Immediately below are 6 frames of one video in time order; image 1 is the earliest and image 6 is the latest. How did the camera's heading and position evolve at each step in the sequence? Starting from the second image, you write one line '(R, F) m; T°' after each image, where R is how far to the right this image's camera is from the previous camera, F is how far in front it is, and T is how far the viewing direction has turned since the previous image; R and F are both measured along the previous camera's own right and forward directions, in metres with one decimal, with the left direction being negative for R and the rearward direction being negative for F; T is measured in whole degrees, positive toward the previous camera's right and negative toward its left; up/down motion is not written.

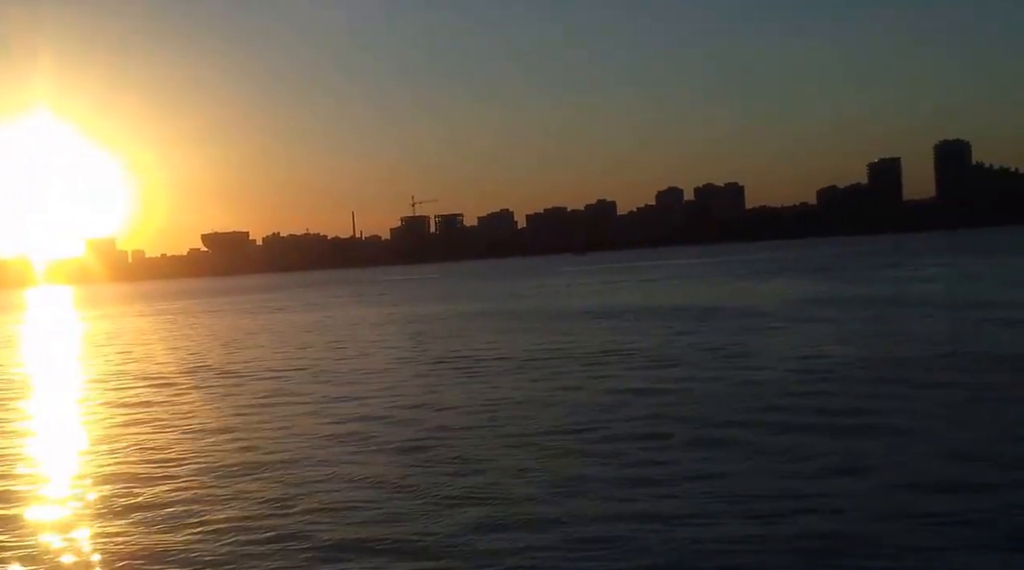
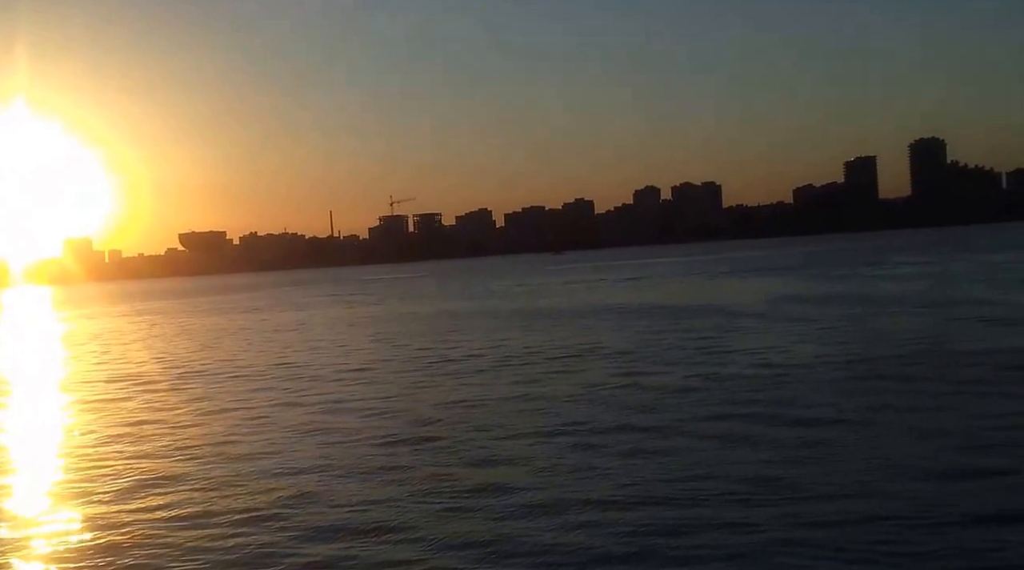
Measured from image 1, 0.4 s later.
(+1.0, +5.7) m; -5°
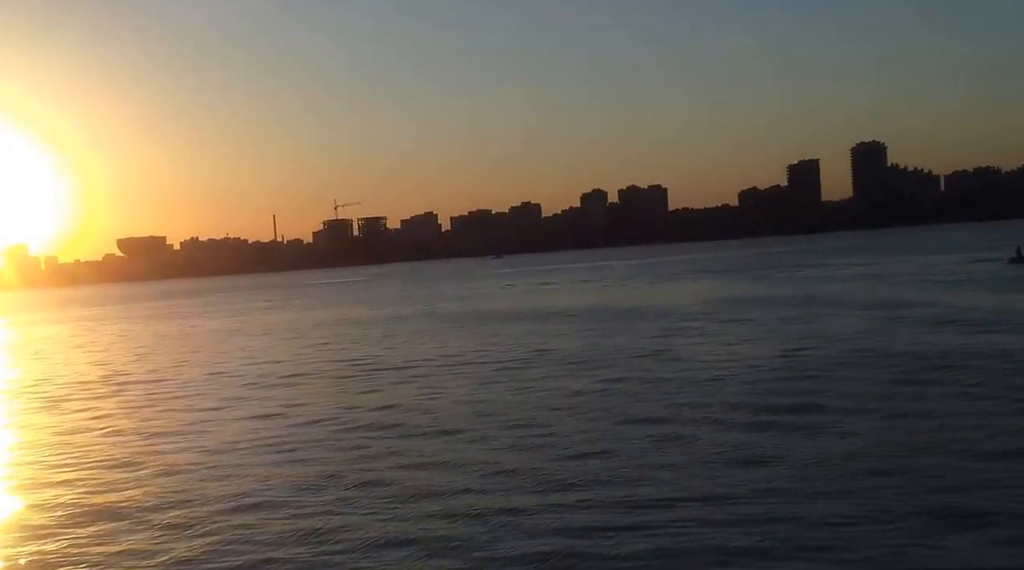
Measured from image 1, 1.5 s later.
(0.0, +0.1) m; +3°
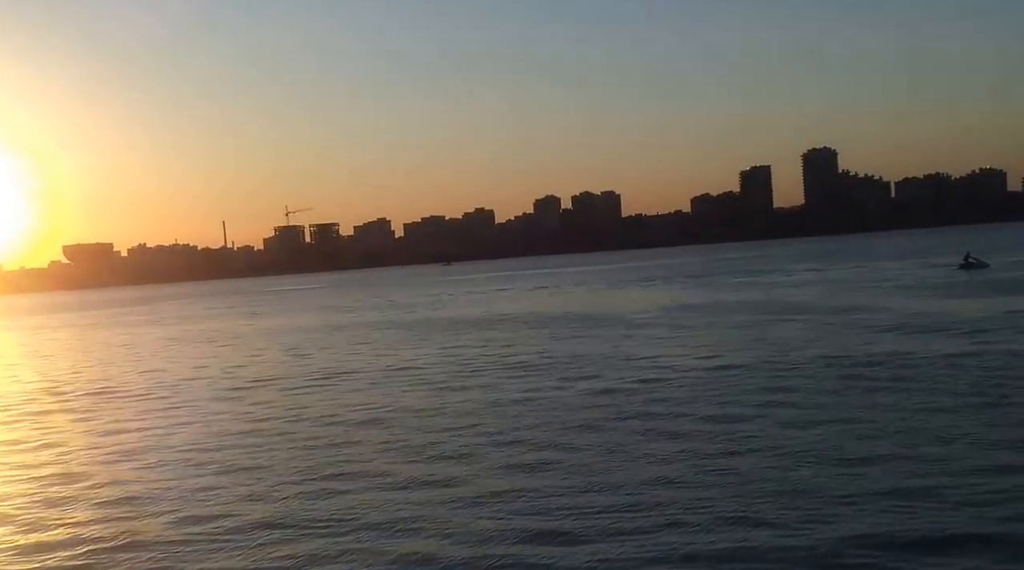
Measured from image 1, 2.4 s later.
(0.0, +0.2) m; +2°
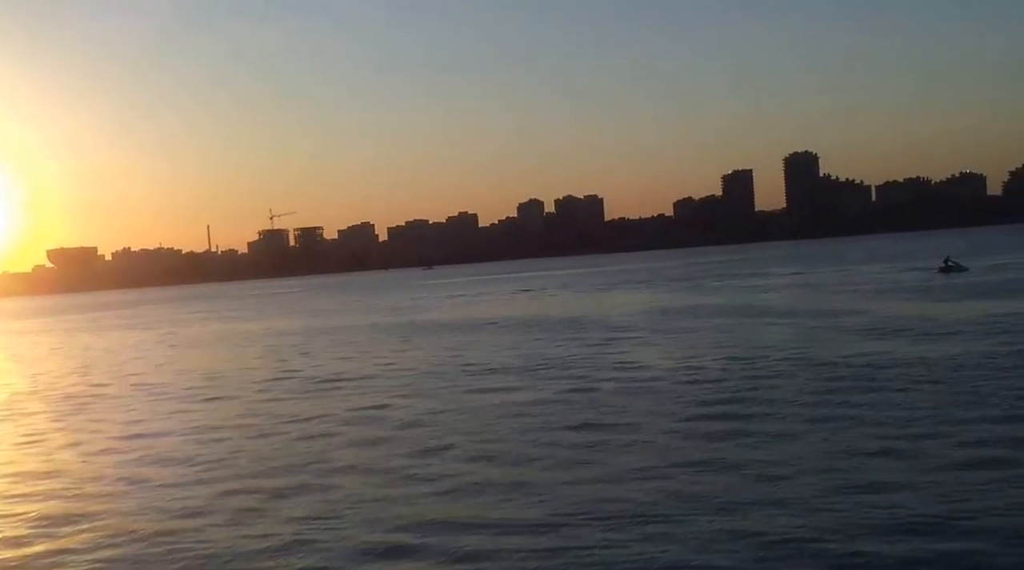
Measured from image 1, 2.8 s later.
(+1.5, -0.8) m; -7°
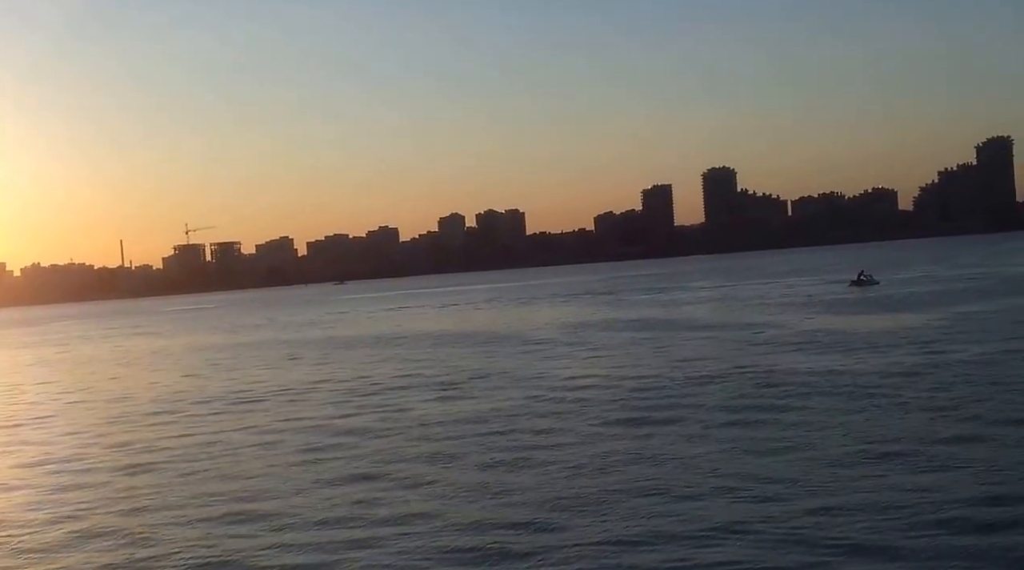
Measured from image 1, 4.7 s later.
(0.0, +0.1) m; +4°
